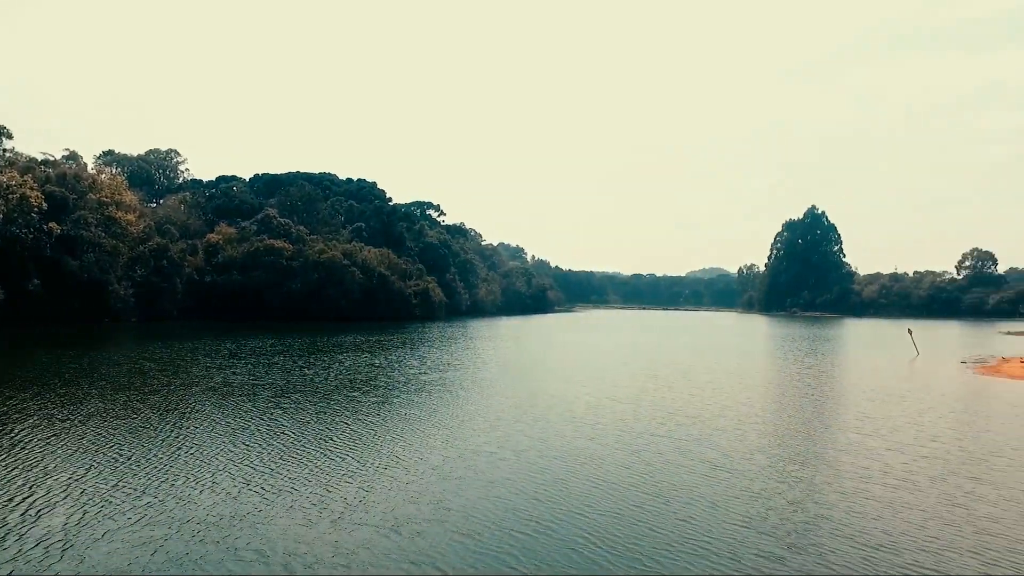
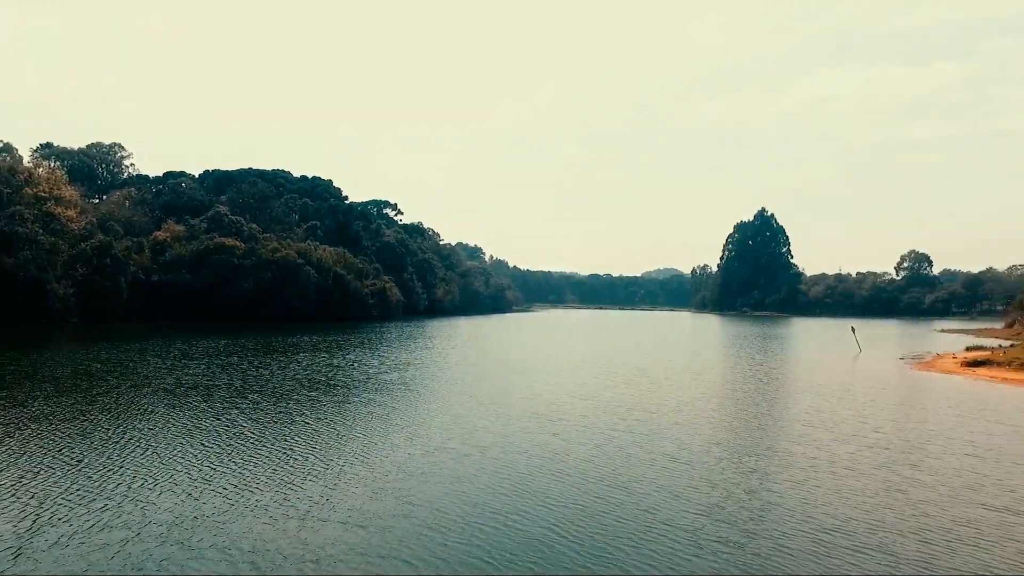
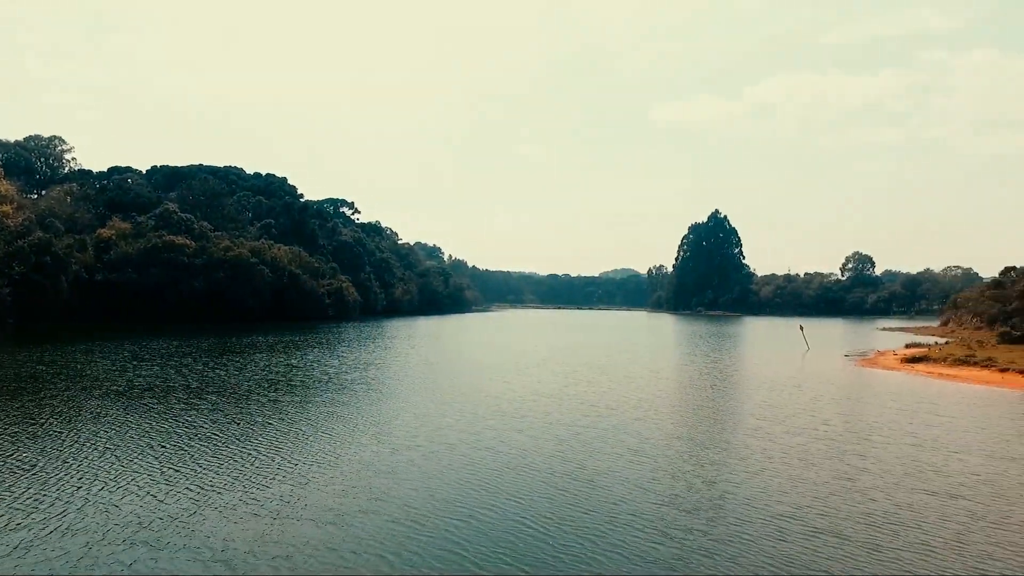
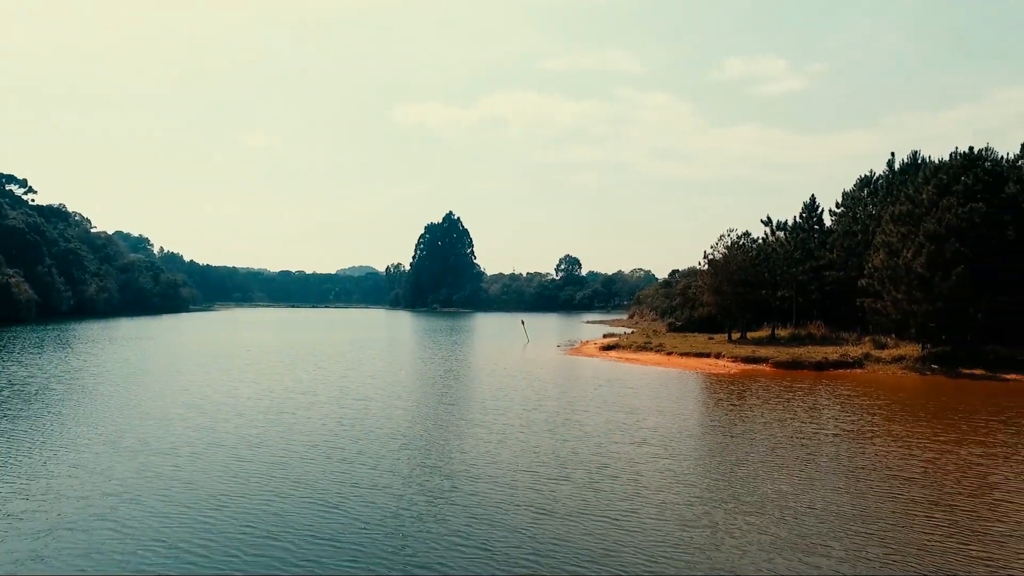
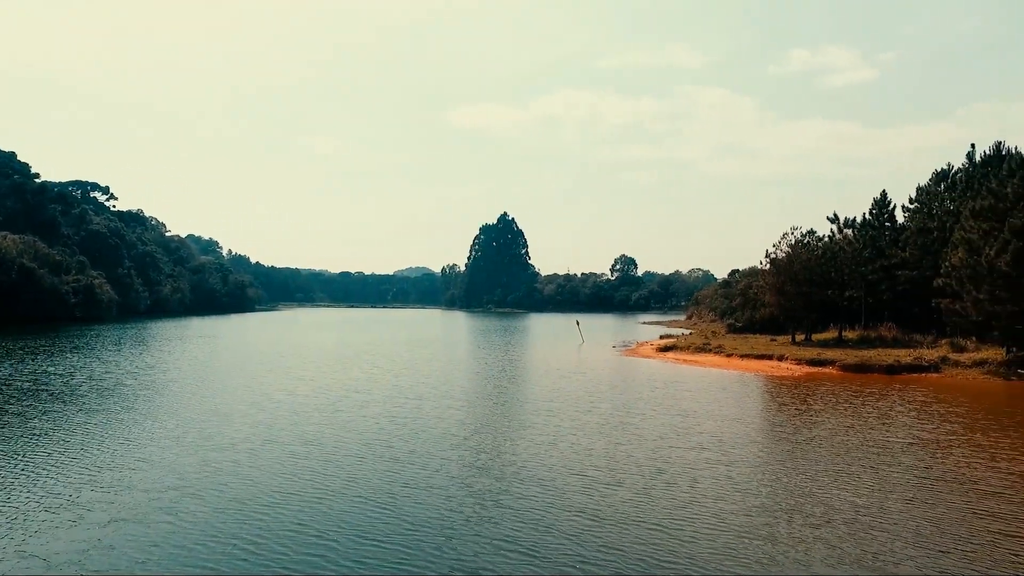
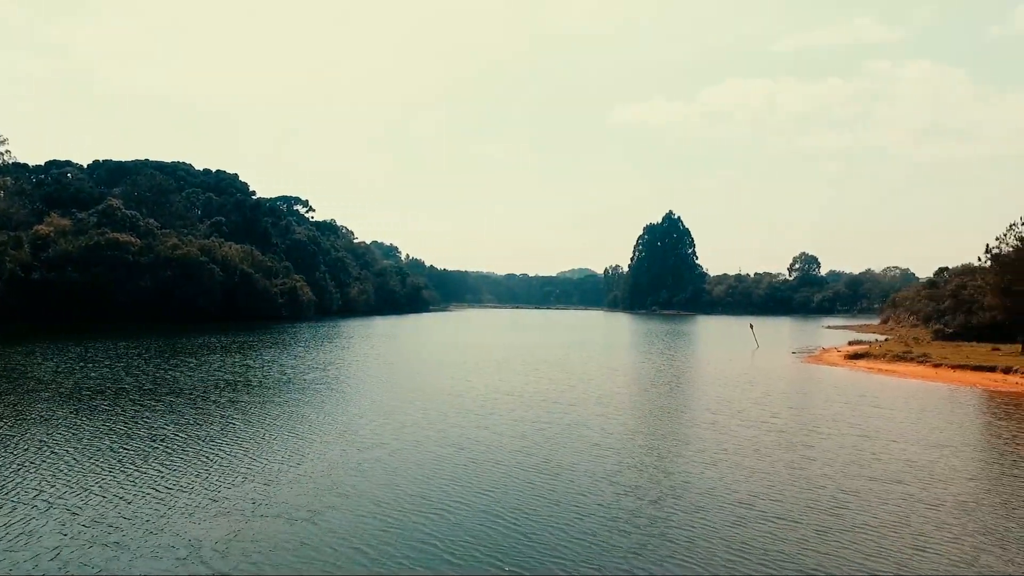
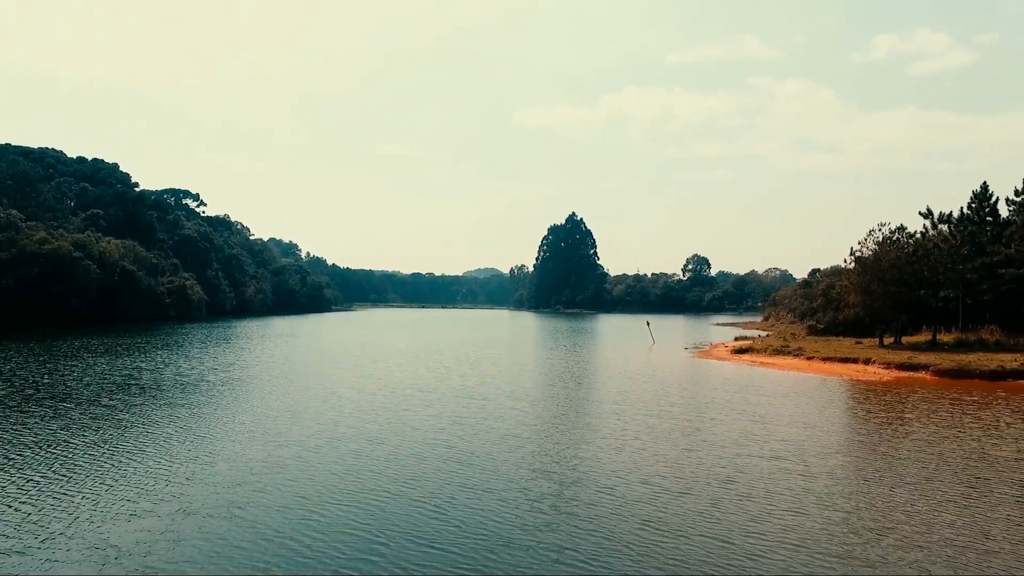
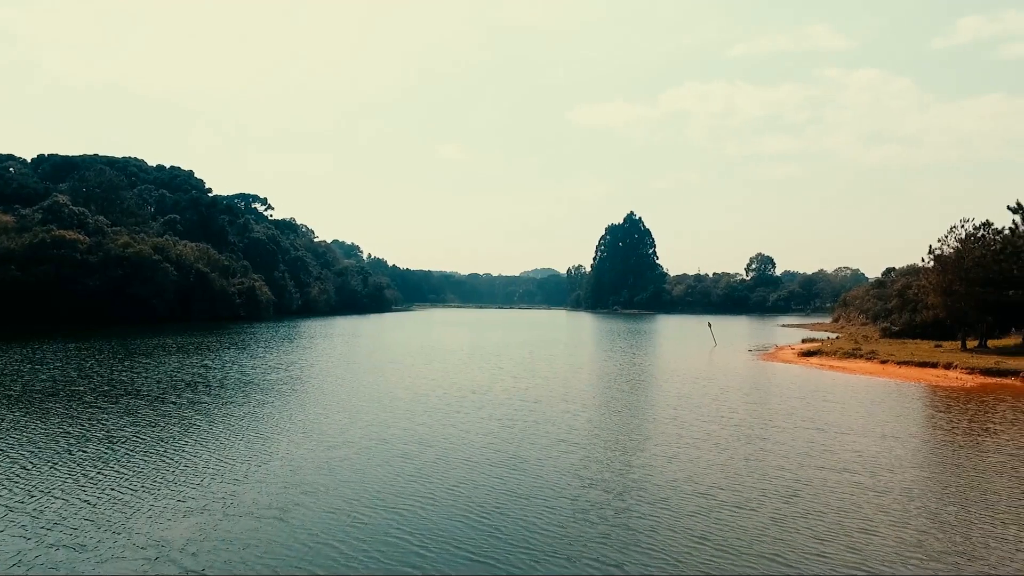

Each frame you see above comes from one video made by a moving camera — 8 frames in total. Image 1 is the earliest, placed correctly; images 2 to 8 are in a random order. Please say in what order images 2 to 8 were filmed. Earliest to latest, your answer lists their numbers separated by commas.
2, 3, 6, 8, 7, 5, 4
